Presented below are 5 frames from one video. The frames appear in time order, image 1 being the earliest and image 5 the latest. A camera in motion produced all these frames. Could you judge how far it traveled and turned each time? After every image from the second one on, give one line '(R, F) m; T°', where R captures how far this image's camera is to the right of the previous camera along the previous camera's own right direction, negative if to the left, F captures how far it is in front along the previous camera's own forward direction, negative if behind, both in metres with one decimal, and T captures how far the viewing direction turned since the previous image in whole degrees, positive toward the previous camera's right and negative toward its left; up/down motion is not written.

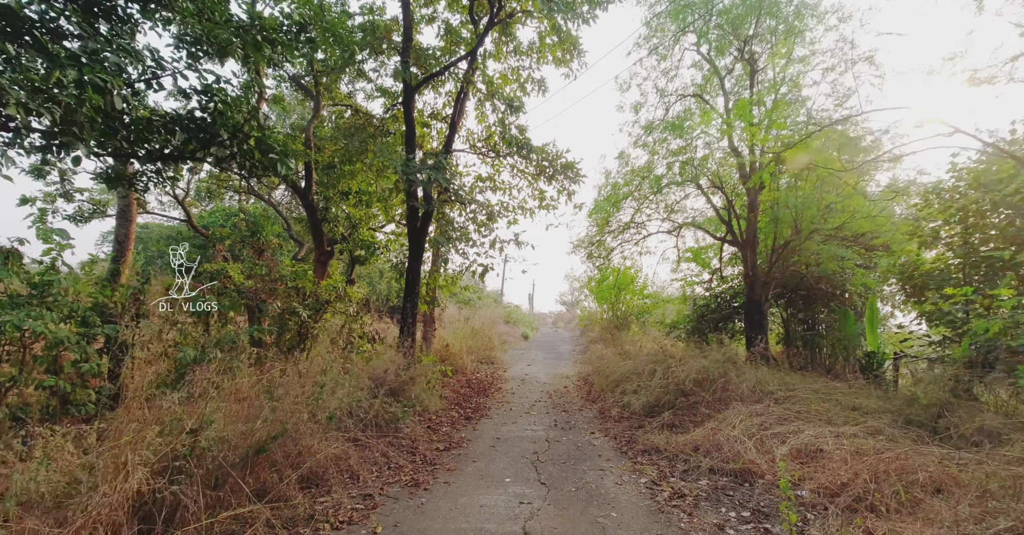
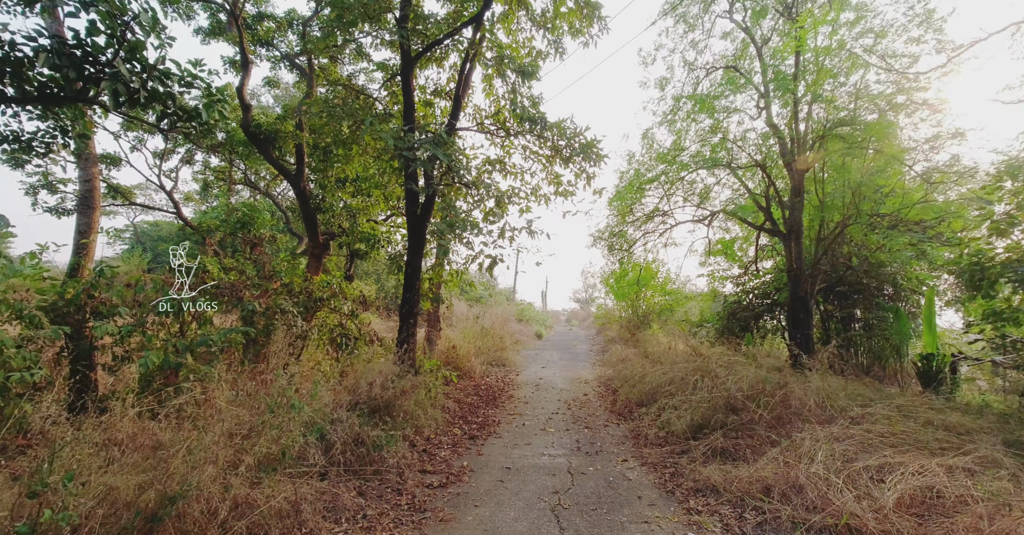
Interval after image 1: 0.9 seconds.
(0.0, +1.0) m; -1°
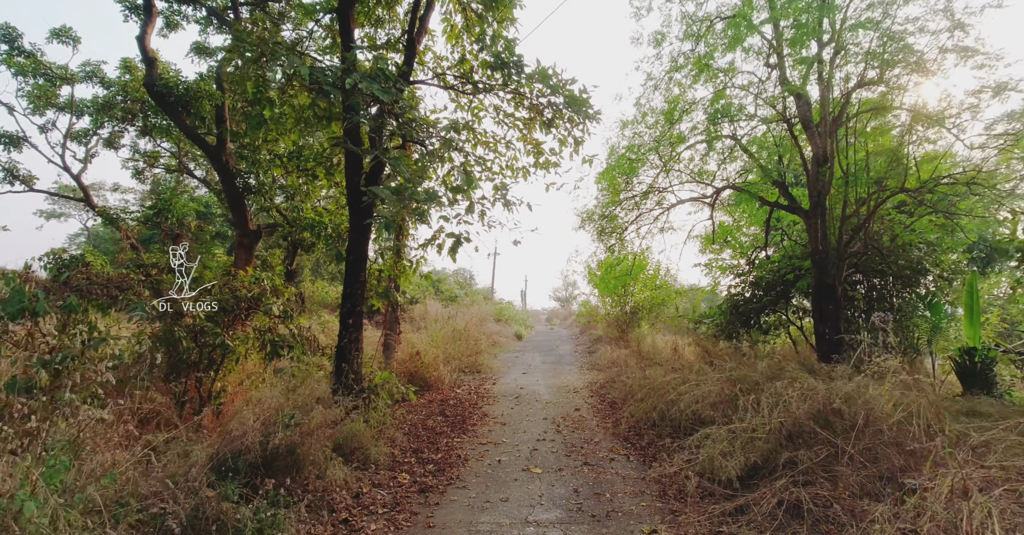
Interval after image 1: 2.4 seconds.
(+0.1, +1.5) m; +2°
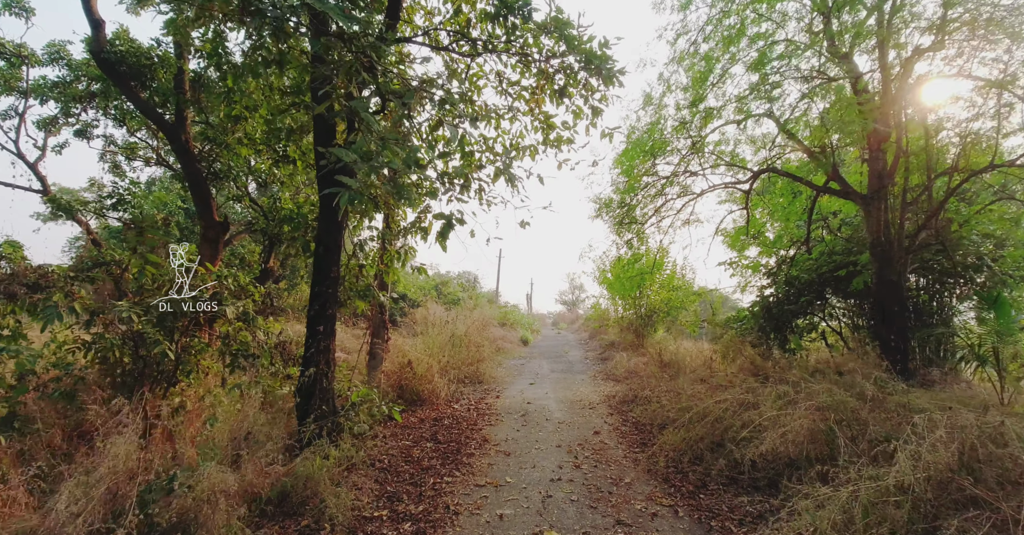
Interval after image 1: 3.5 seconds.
(0.0, +1.0) m; -1°
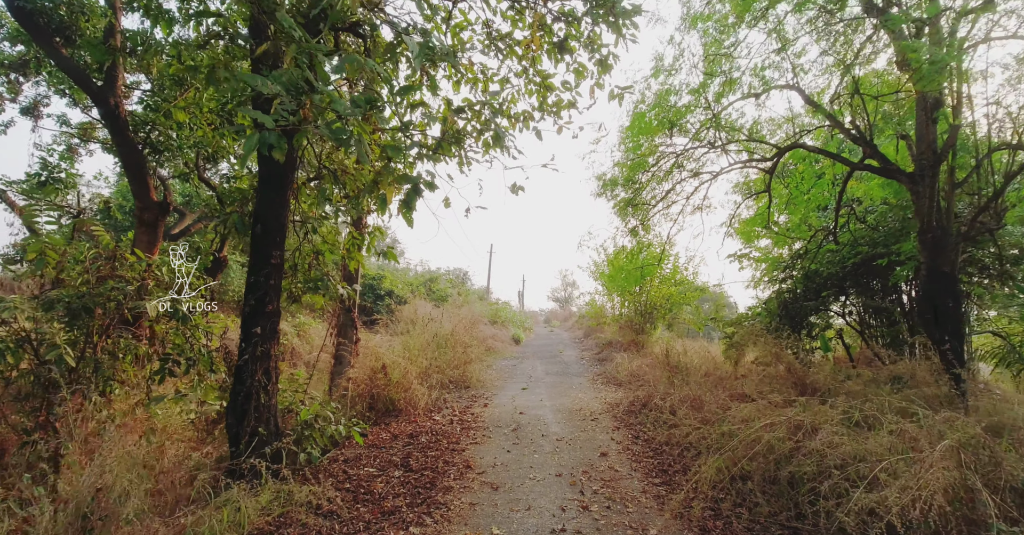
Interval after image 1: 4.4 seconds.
(0.0, +0.9) m; +1°
